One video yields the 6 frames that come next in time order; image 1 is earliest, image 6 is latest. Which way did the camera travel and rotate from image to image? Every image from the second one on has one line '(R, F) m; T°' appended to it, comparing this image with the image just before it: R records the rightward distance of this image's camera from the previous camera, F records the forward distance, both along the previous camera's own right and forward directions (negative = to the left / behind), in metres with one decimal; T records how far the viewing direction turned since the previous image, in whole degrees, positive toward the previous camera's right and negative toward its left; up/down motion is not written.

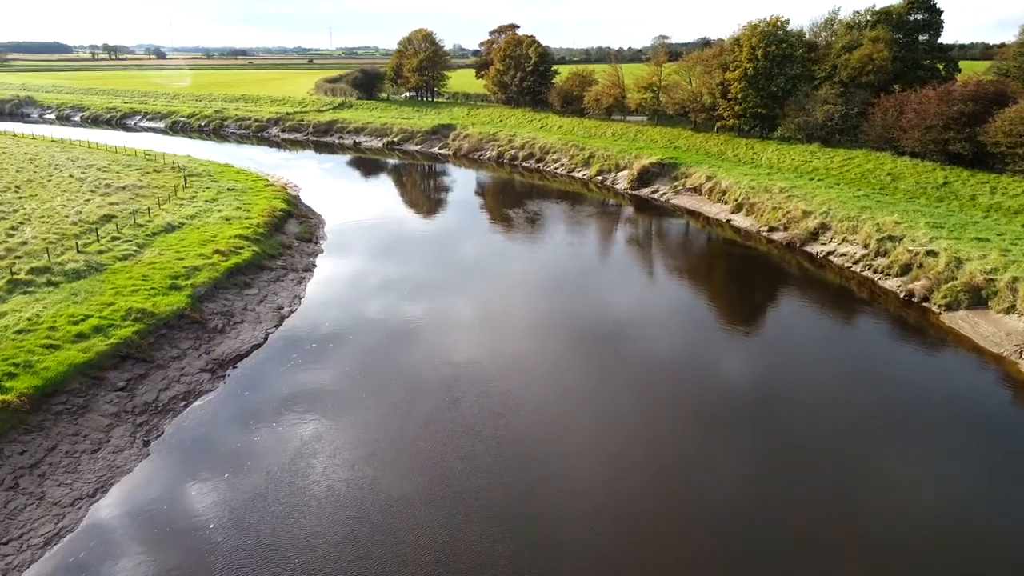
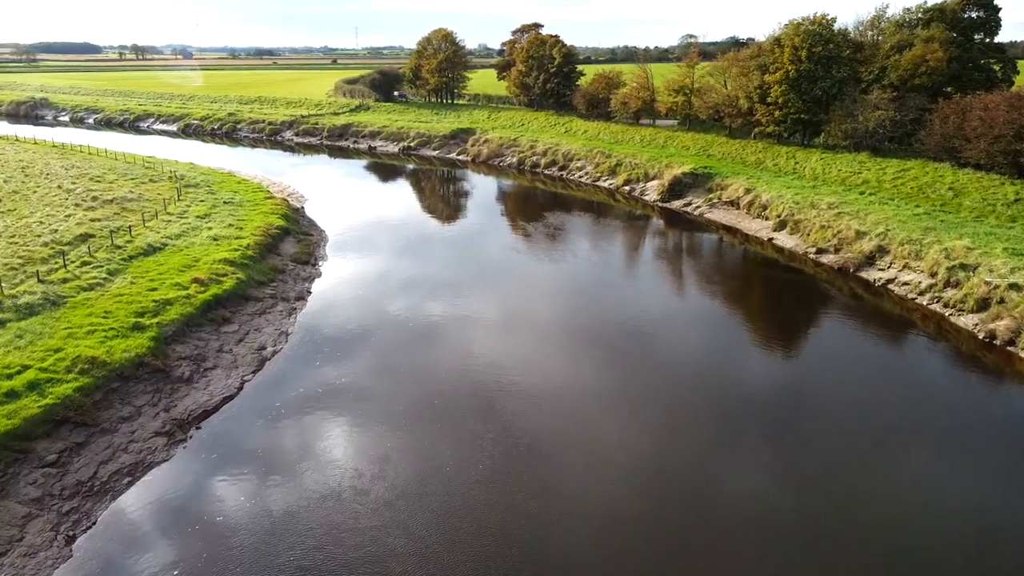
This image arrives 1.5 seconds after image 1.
(+0.2, +2.8) m; -2°
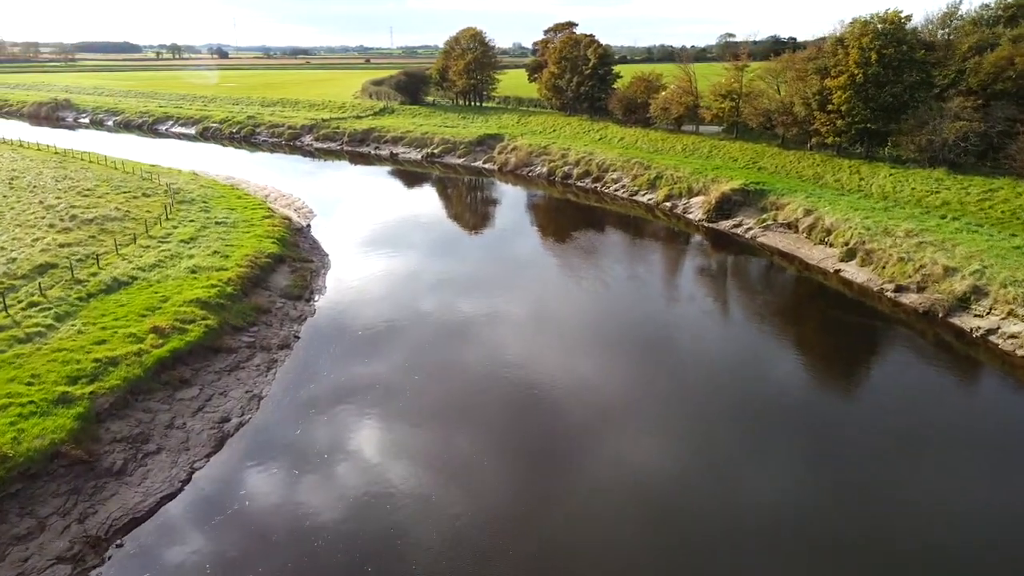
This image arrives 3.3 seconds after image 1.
(+0.2, +3.6) m; -3°
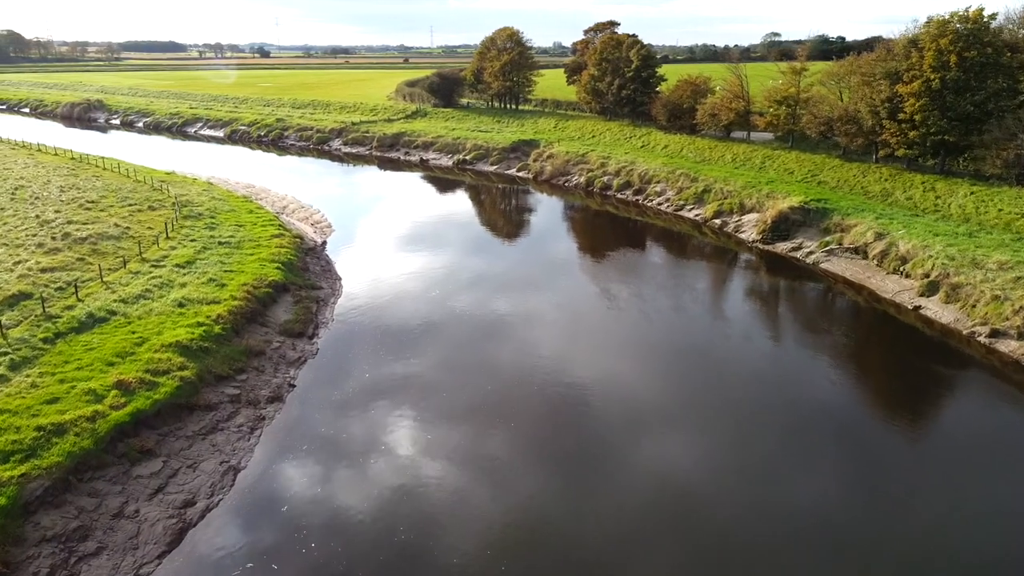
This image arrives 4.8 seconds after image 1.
(+0.1, +2.9) m; -3°
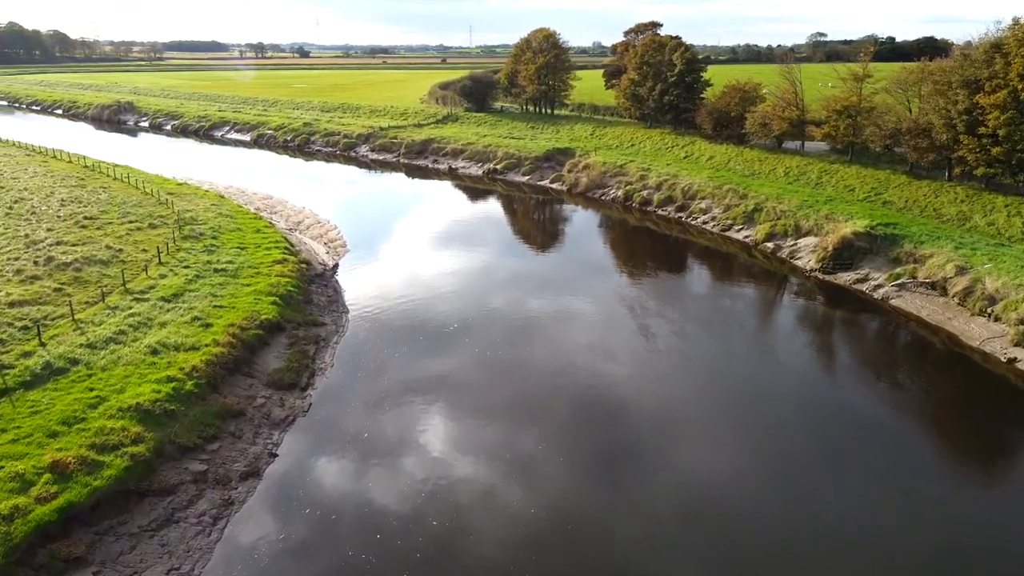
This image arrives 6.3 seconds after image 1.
(+0.2, +2.8) m; -3°
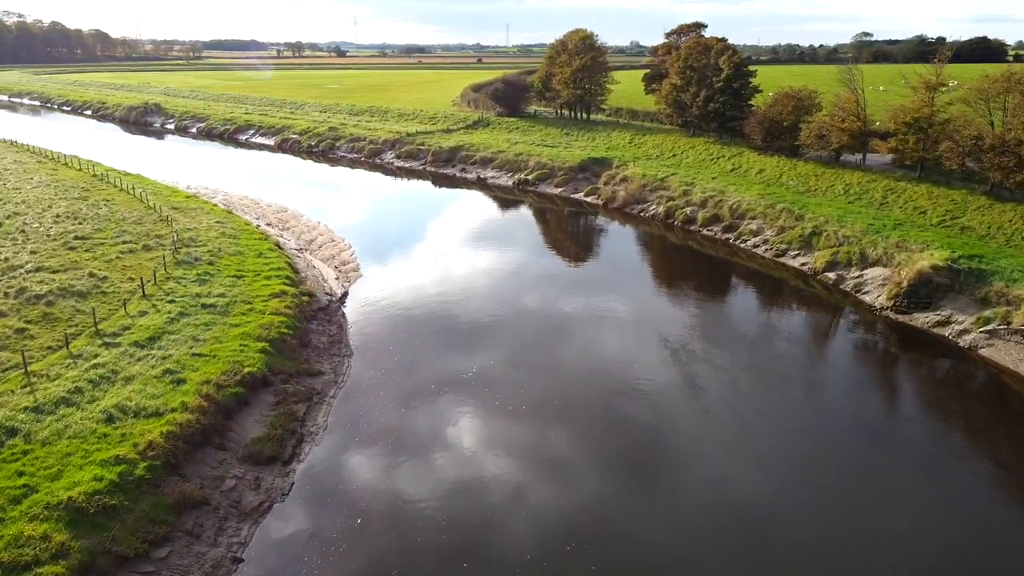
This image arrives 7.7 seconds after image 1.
(+0.1, +2.9) m; -3°
